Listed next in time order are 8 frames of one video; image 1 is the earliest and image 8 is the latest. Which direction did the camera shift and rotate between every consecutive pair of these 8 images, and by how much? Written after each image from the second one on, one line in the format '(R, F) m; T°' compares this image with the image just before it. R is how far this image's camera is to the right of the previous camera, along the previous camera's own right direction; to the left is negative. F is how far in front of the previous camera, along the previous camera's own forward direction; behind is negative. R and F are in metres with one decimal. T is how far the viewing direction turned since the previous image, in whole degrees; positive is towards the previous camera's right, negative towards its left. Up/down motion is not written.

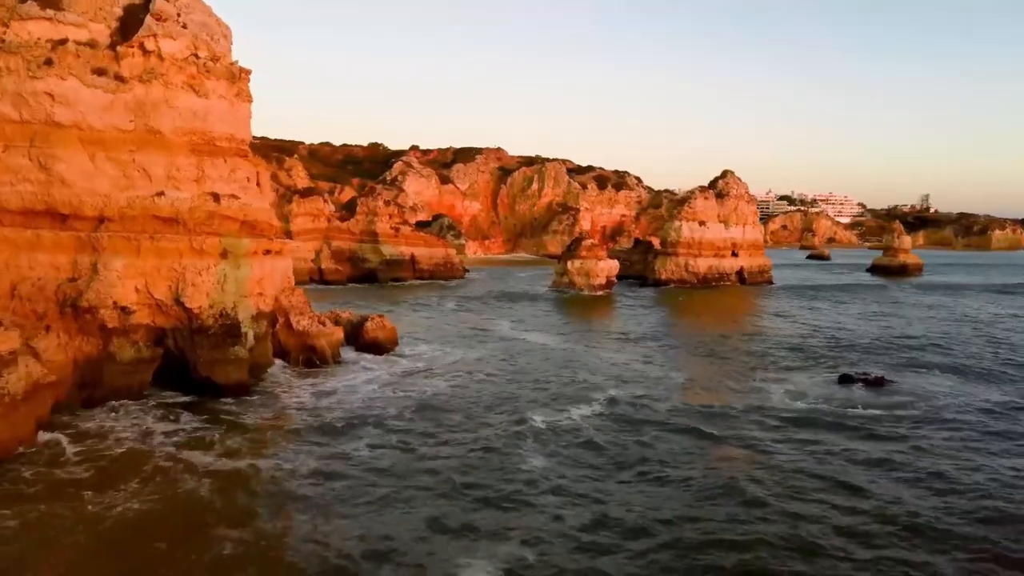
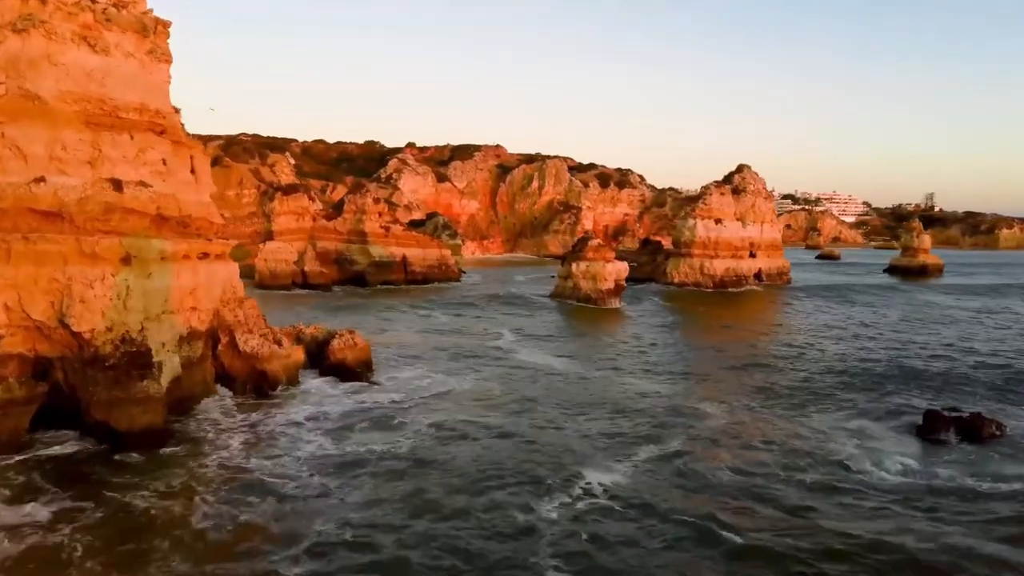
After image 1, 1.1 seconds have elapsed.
(+0.1, +3.9) m; 0°
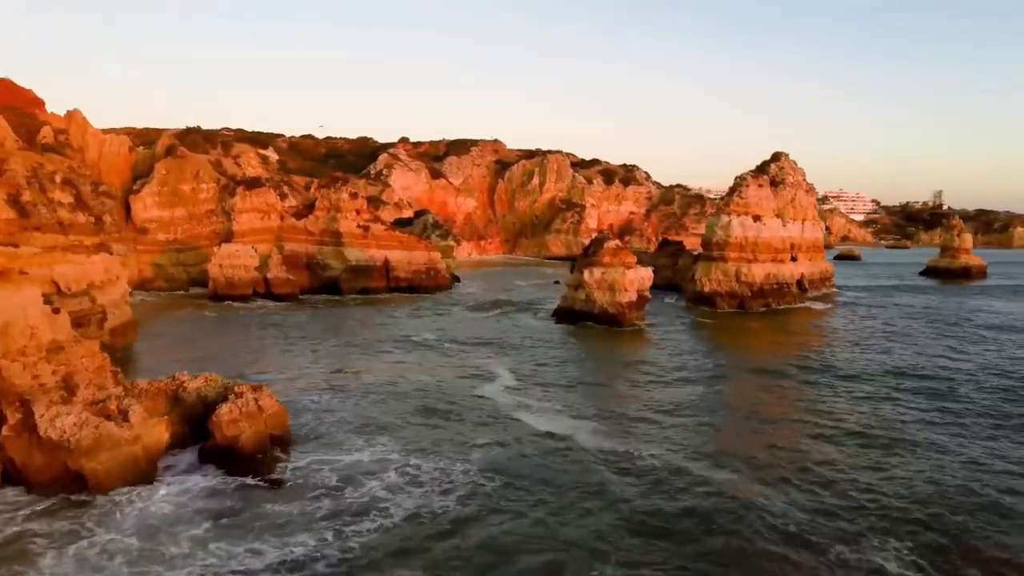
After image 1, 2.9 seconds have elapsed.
(+0.1, +6.9) m; 0°
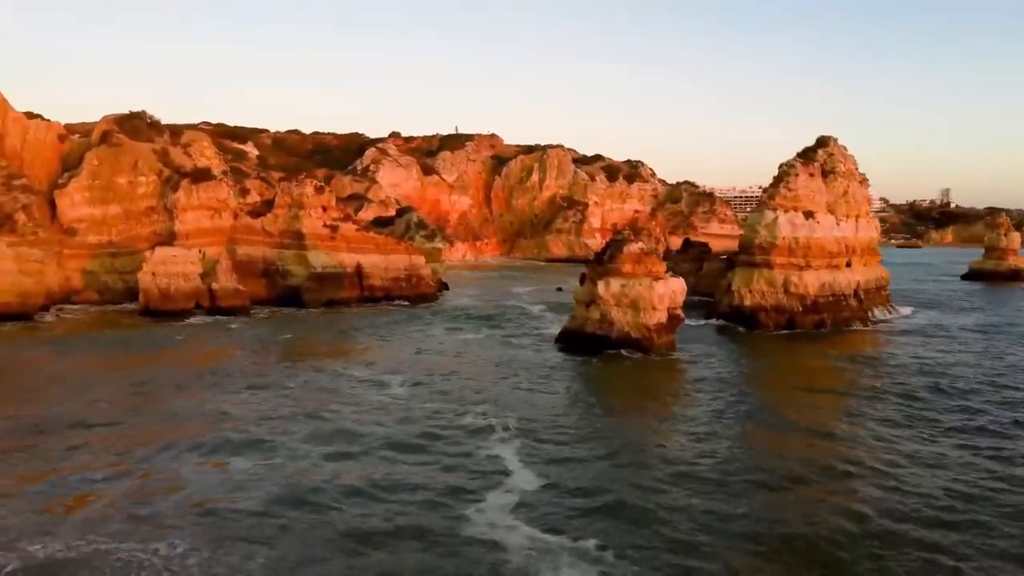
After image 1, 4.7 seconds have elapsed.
(+0.2, +6.8) m; 0°
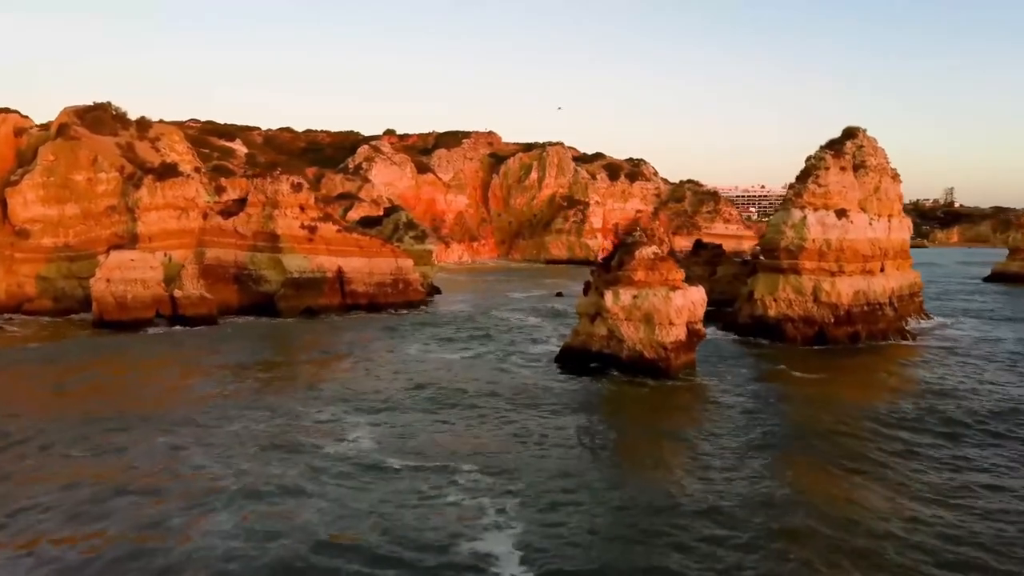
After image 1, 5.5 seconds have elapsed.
(+0.2, +3.3) m; 0°
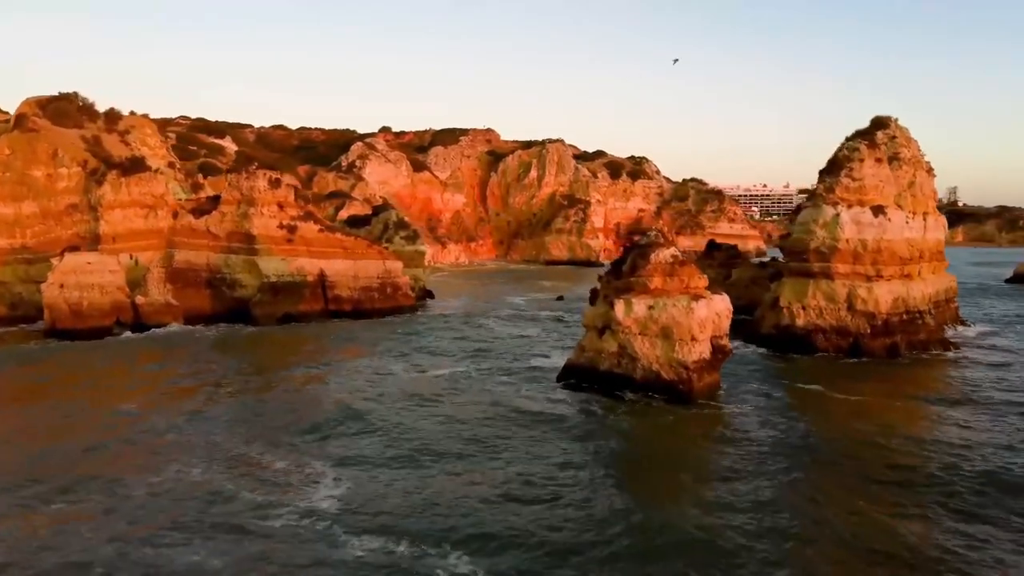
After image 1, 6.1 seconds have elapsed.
(+0.1, +2.8) m; 0°
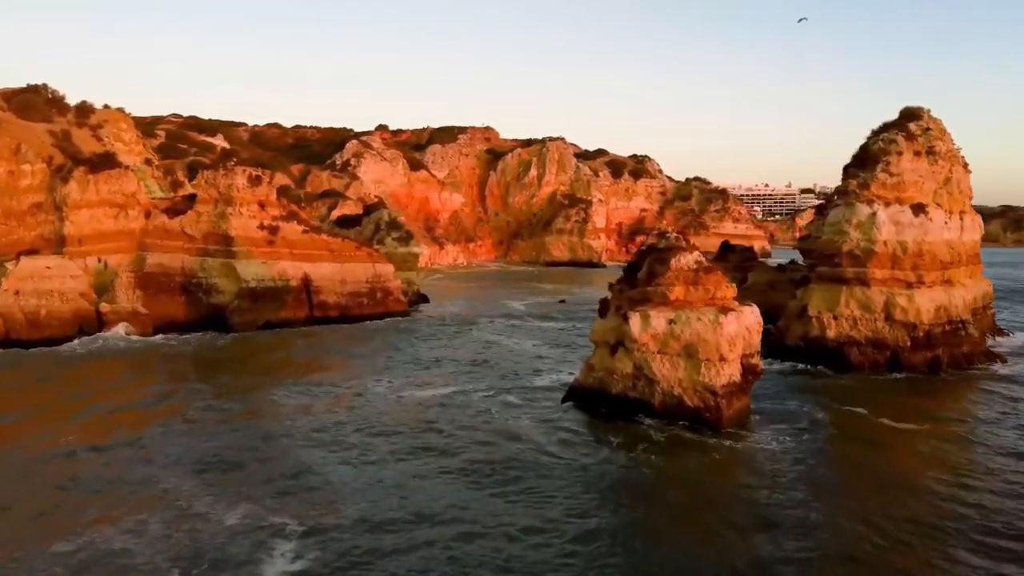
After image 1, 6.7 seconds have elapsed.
(0.0, +2.3) m; 0°
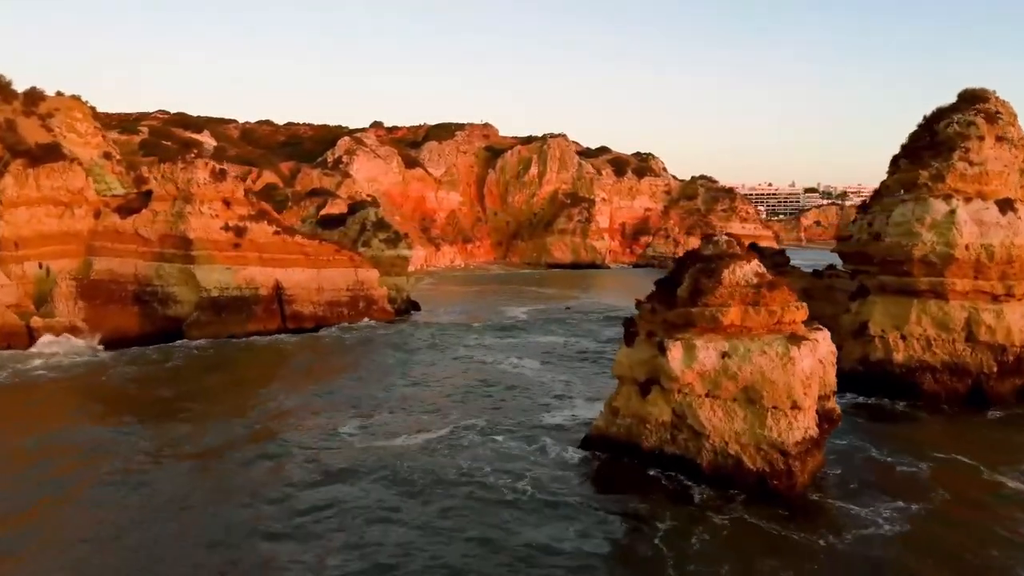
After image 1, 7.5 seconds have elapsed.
(0.0, +3.6) m; 0°
